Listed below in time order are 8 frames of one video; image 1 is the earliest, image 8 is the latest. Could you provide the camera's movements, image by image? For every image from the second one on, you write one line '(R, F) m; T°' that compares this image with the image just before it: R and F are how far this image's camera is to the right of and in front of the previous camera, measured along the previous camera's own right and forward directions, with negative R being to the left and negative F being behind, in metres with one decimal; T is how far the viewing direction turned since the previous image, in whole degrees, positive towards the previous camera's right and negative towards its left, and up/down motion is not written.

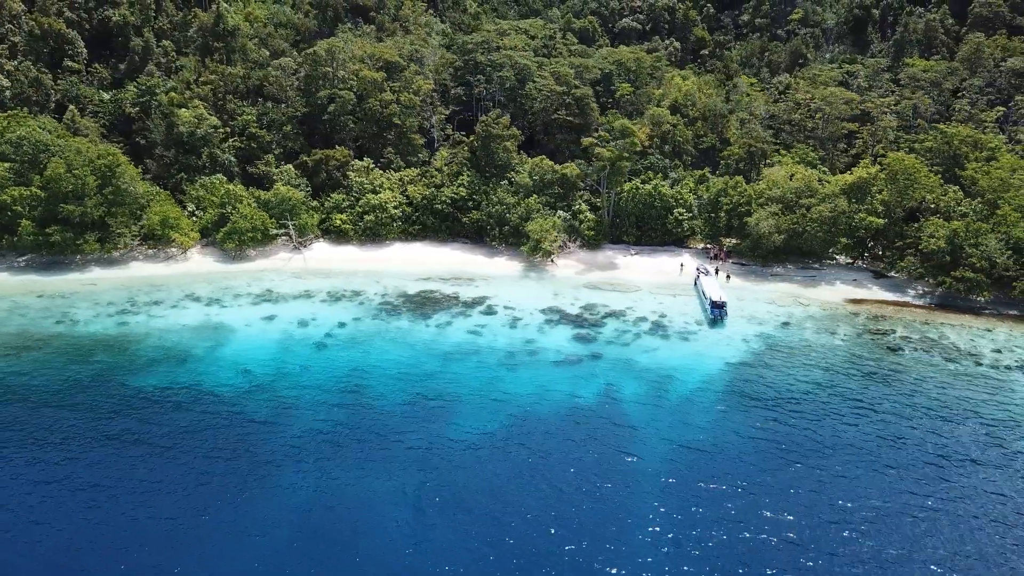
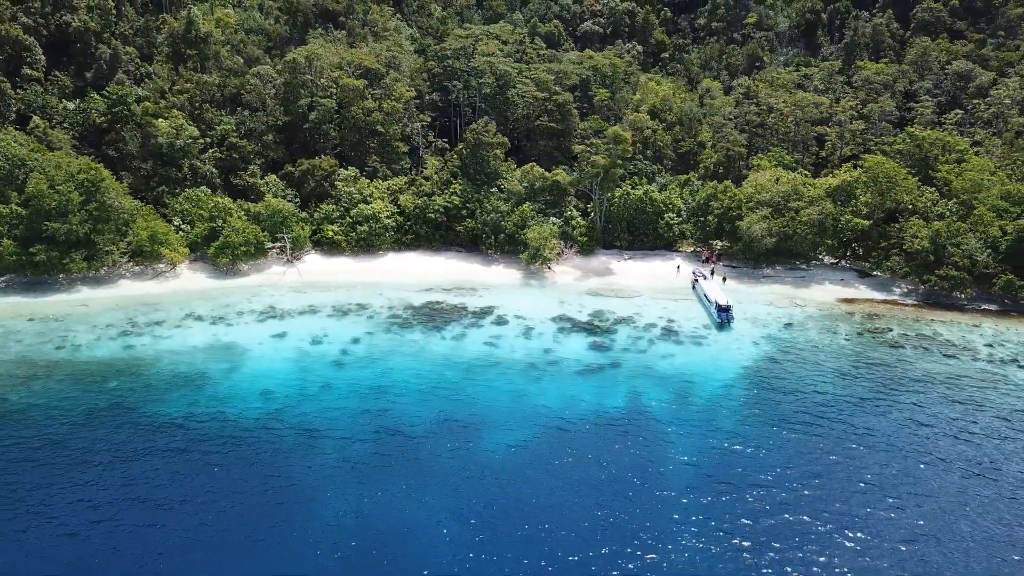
(-3.7, -0.1) m; +5°
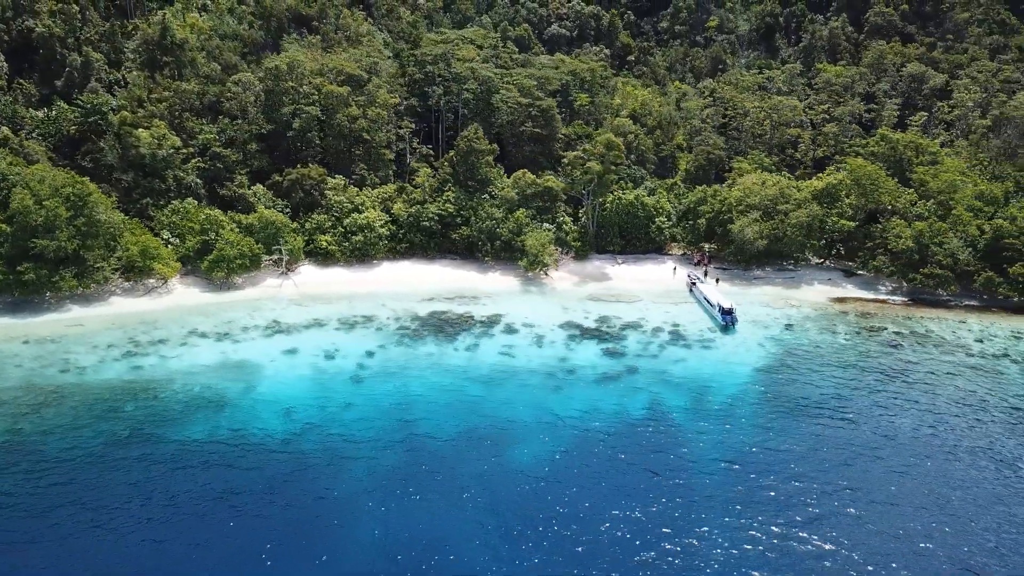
(-3.3, 0.0) m; +4°
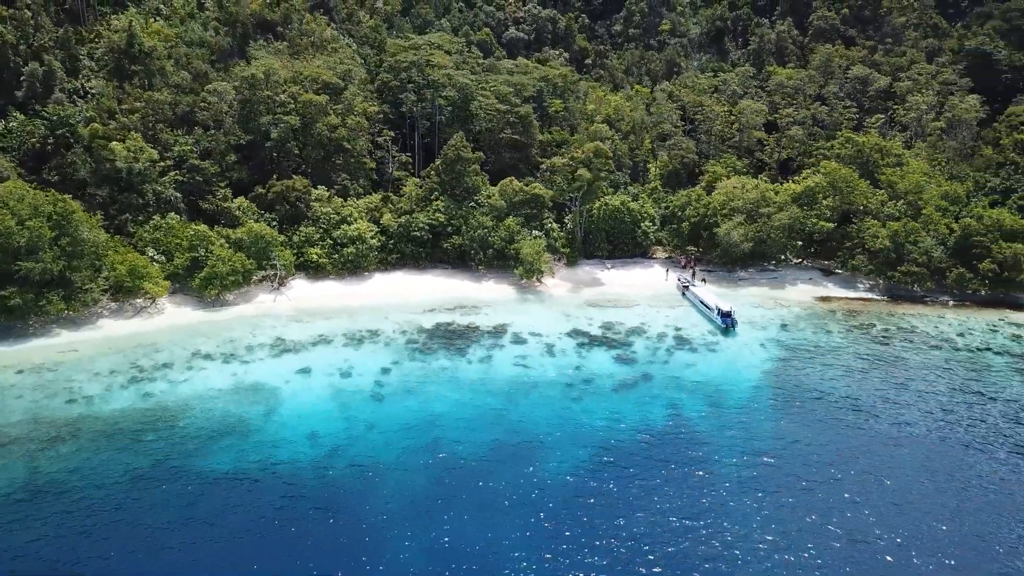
(-3.8, 0.0) m; +5°
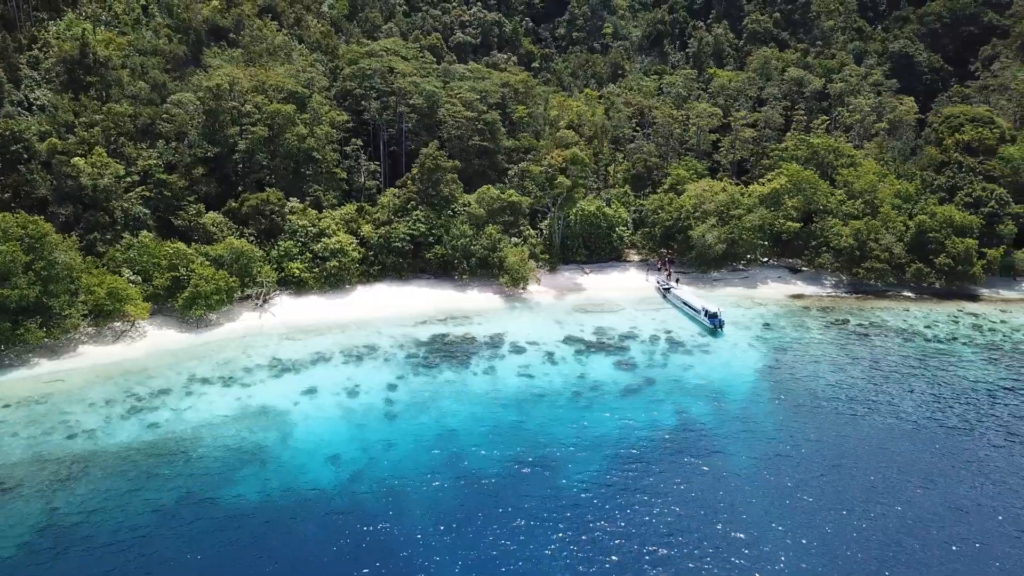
(-3.8, 0.0) m; +6°
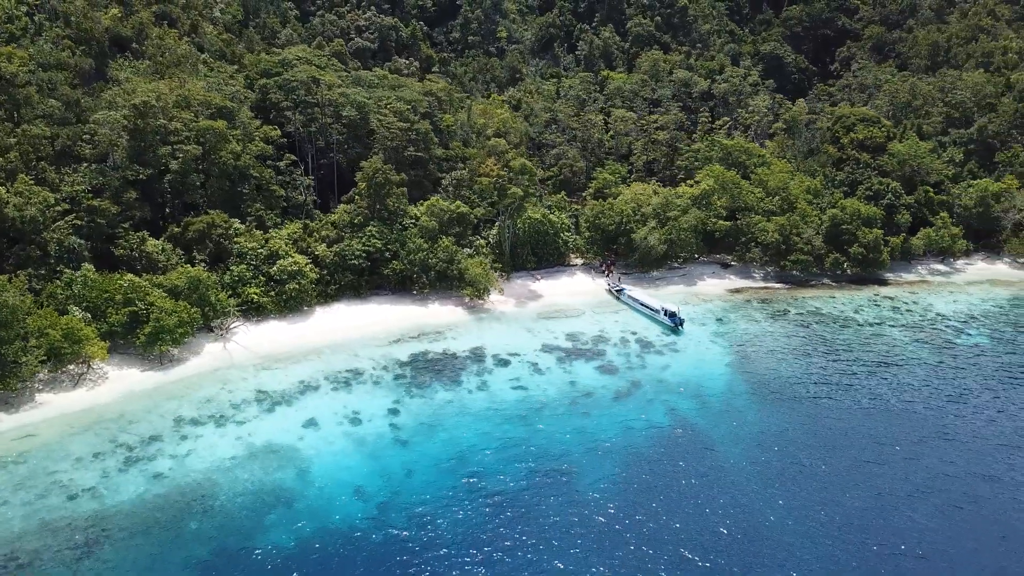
(-6.1, +0.1) m; +11°
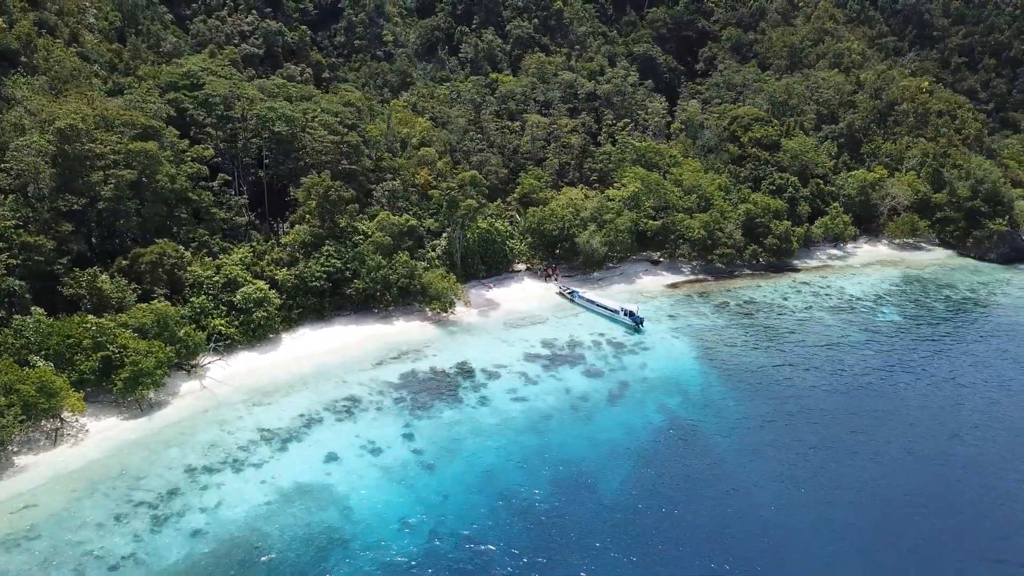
(-7.3, +0.2) m; +12°
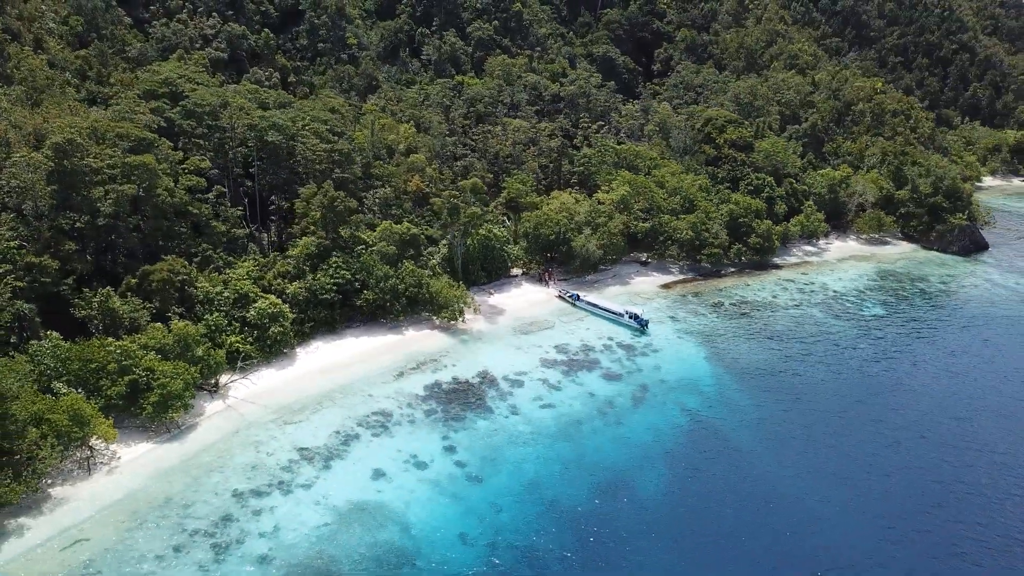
(-4.5, -0.1) m; +5°
